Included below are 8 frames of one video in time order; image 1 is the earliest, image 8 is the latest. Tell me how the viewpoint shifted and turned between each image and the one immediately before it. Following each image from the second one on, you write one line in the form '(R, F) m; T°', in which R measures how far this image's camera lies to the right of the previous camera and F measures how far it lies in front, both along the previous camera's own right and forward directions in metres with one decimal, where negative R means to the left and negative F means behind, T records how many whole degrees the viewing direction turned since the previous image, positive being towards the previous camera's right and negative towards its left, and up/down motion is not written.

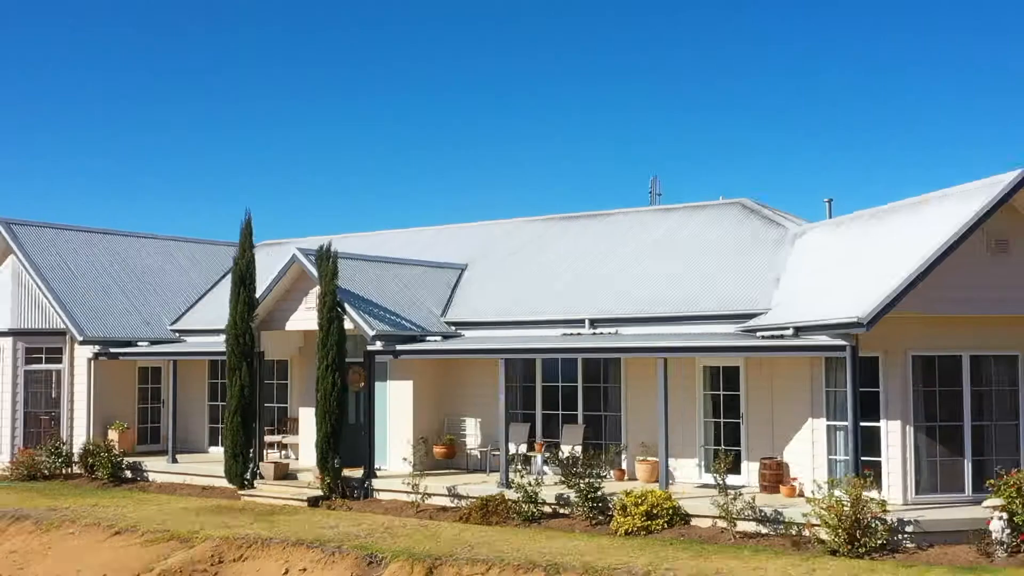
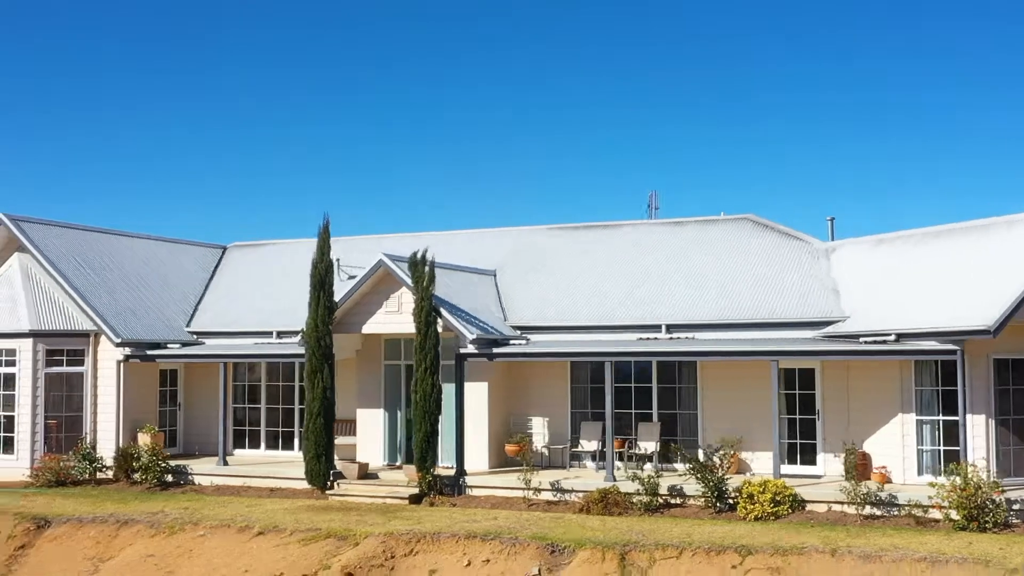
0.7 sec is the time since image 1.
(-3.2, -0.3) m; +12°
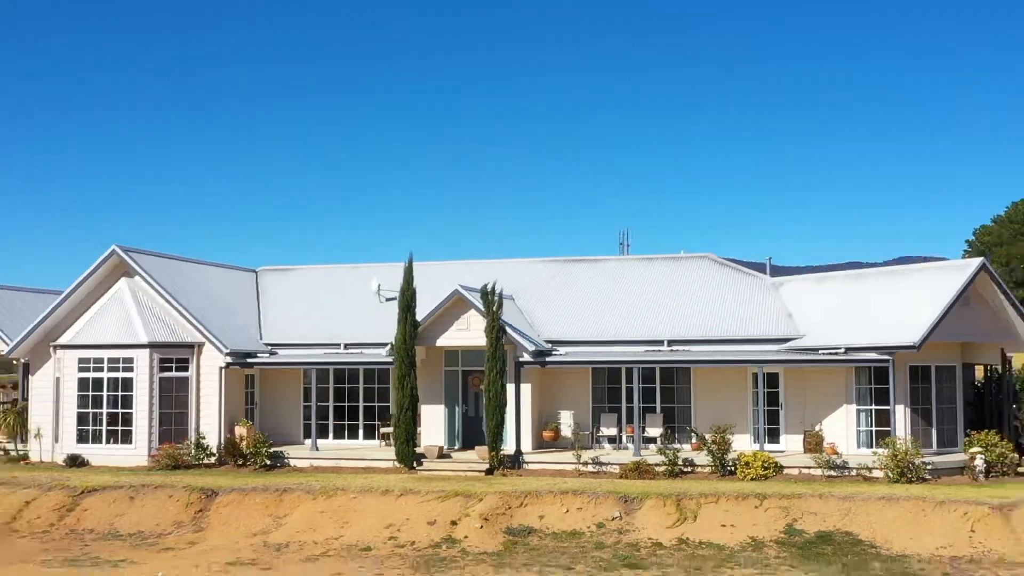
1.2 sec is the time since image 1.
(-2.8, -3.4) m; +8°
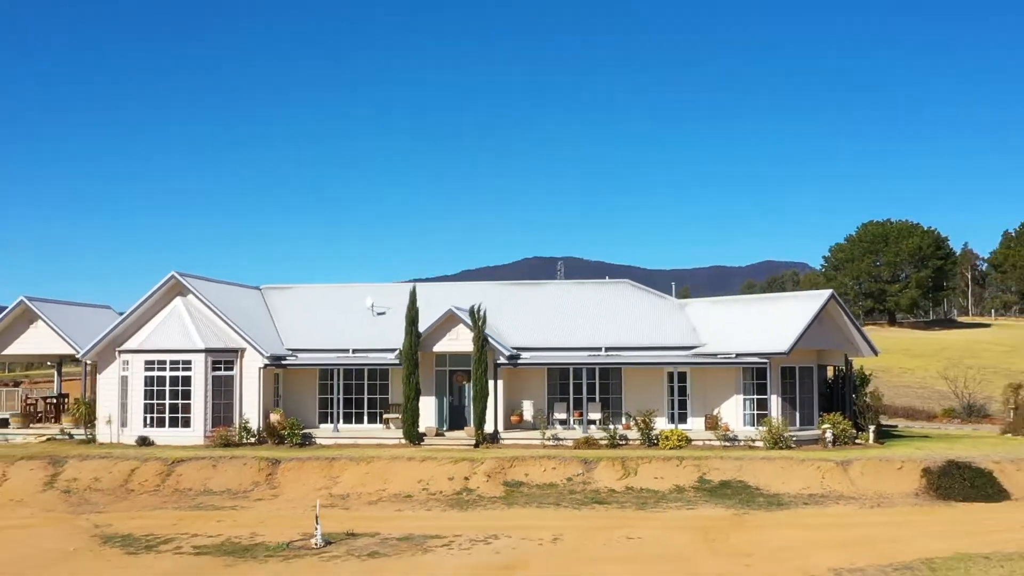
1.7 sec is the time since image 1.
(-1.9, -4.9) m; +6°
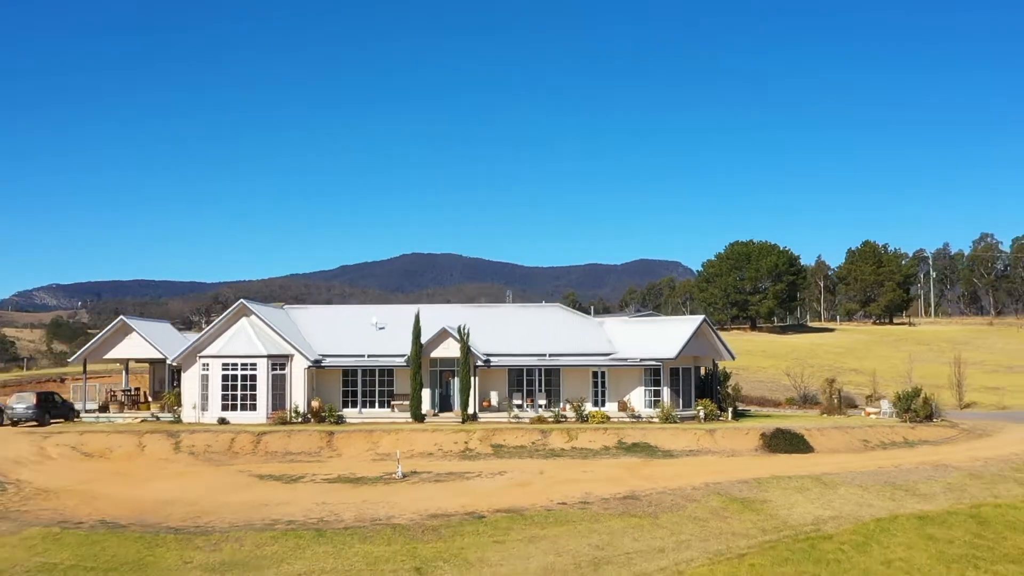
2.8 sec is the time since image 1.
(-2.4, -8.6) m; +6°
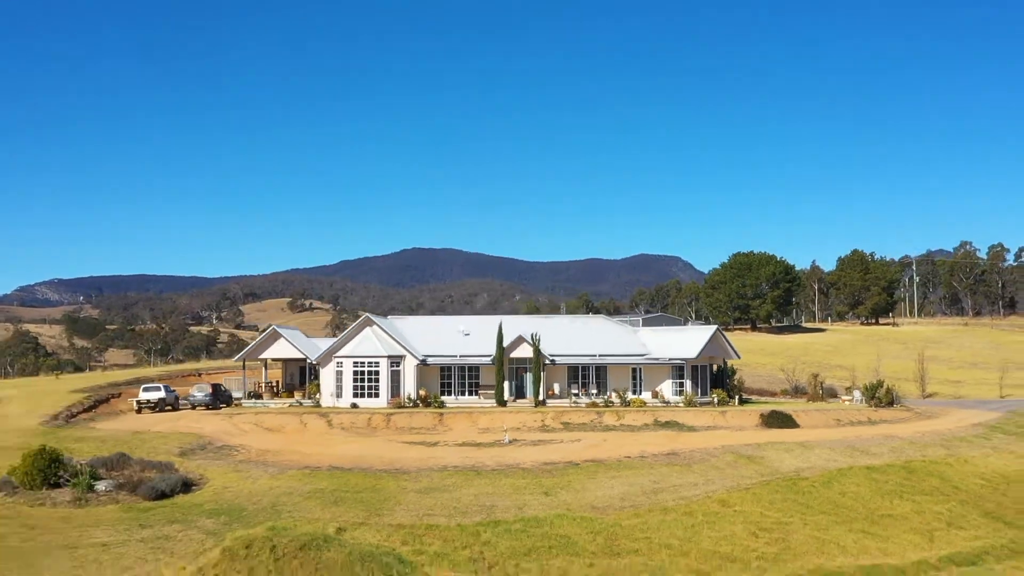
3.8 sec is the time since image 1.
(-2.0, -9.1) m; 0°
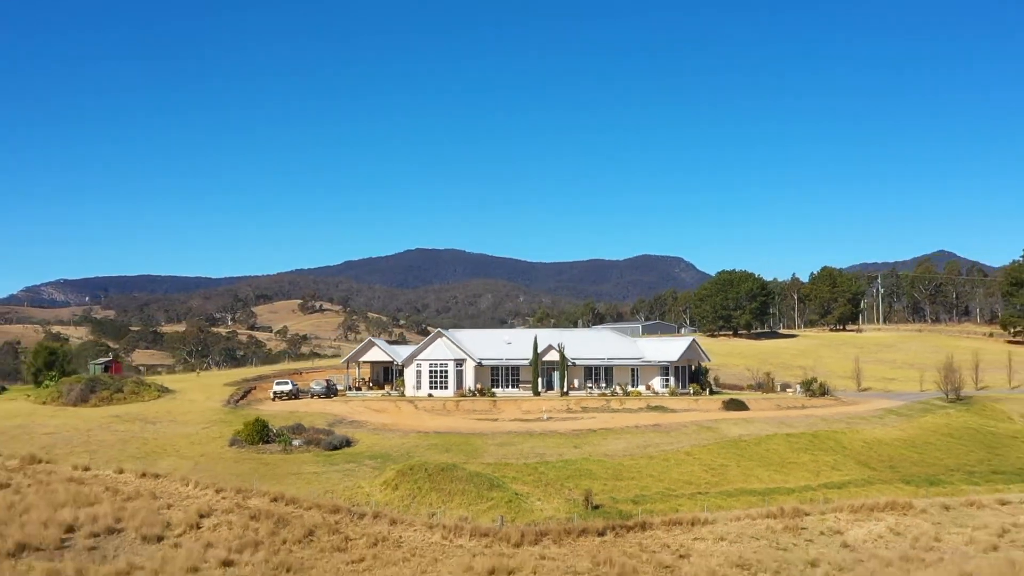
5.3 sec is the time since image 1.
(-1.4, -14.2) m; 0°
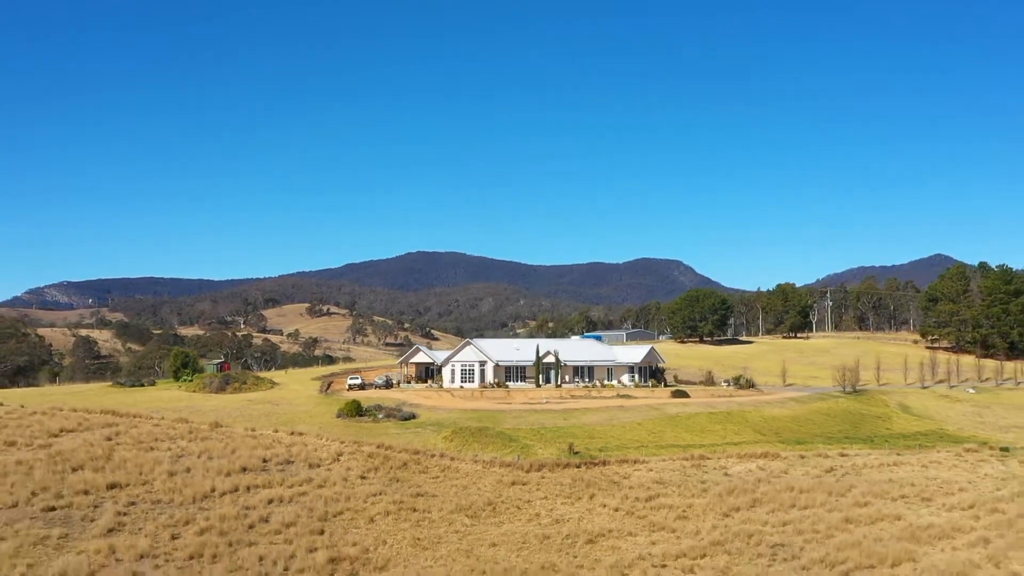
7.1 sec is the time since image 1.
(-0.6, -19.8) m; 0°
